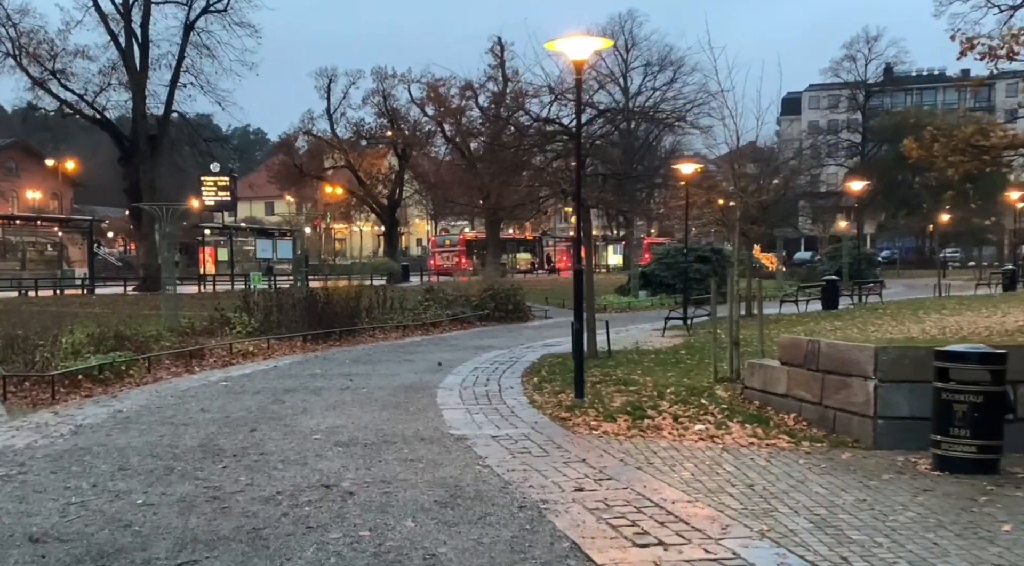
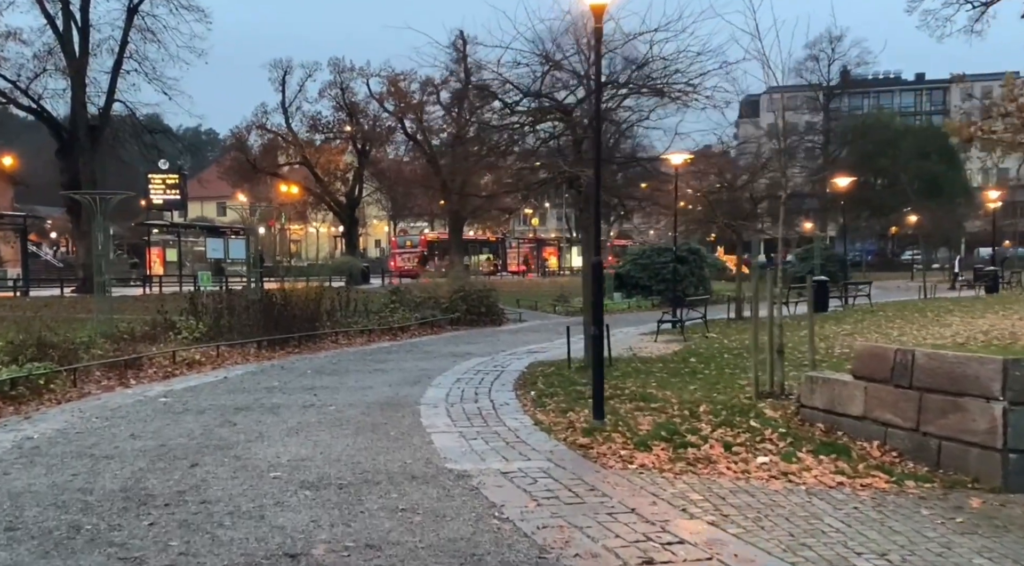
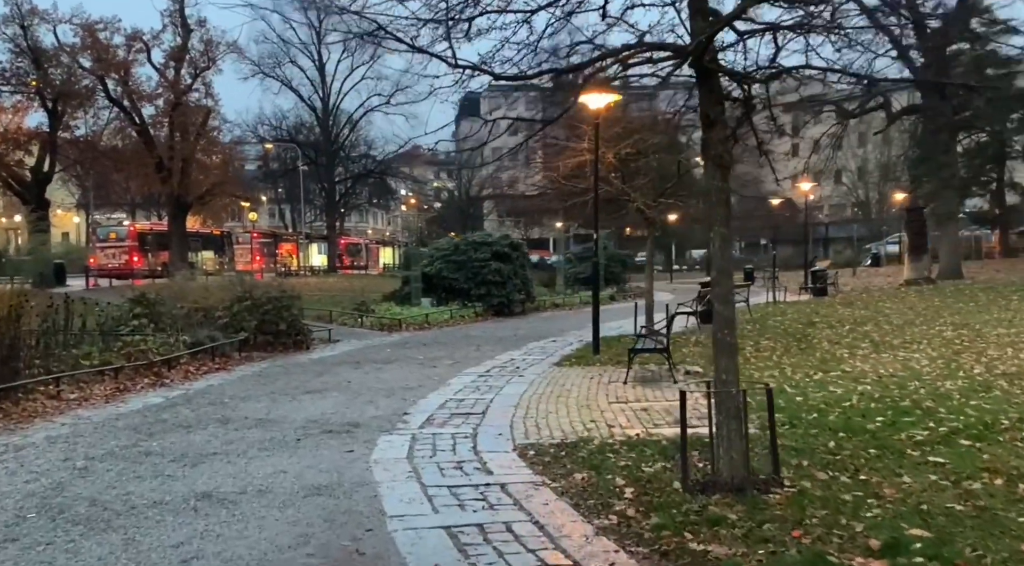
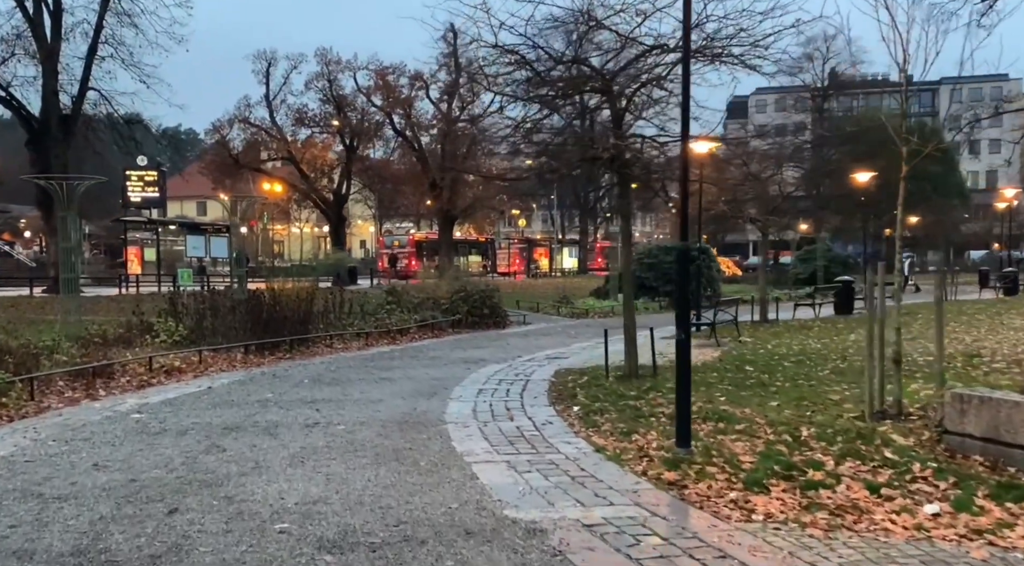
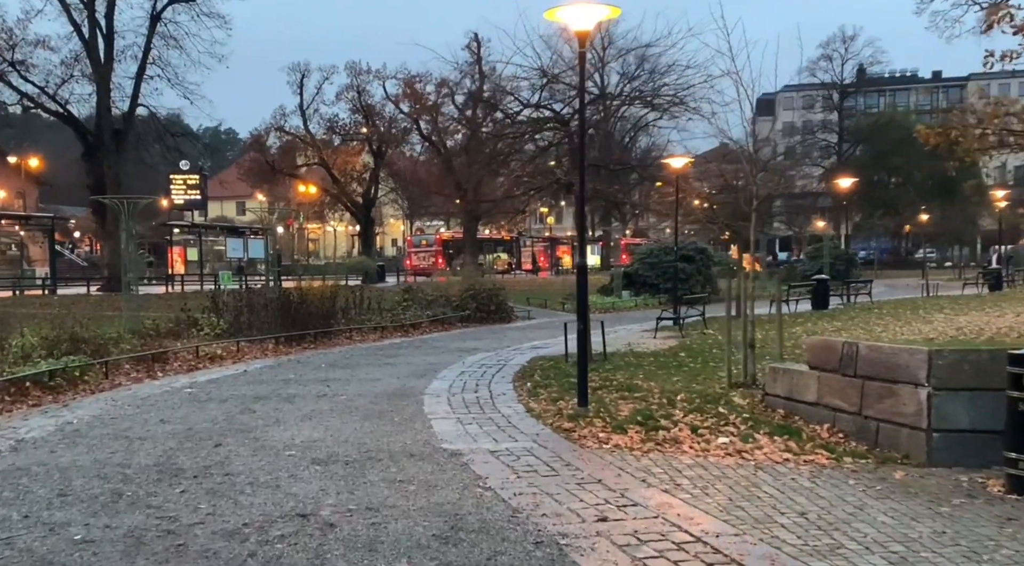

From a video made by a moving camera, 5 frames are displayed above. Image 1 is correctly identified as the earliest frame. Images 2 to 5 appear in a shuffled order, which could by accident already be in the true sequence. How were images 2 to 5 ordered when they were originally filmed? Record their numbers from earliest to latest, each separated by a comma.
5, 2, 4, 3
